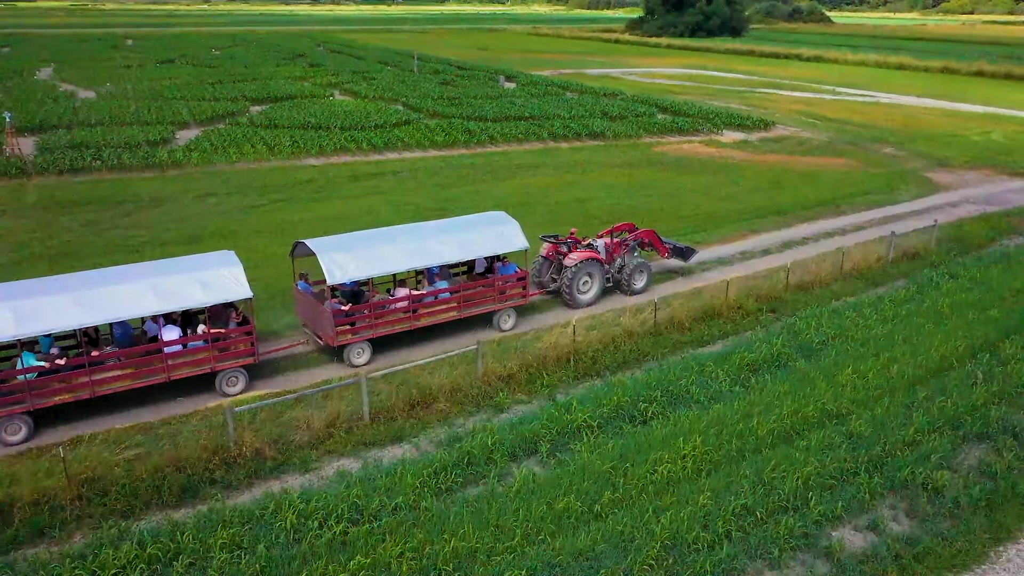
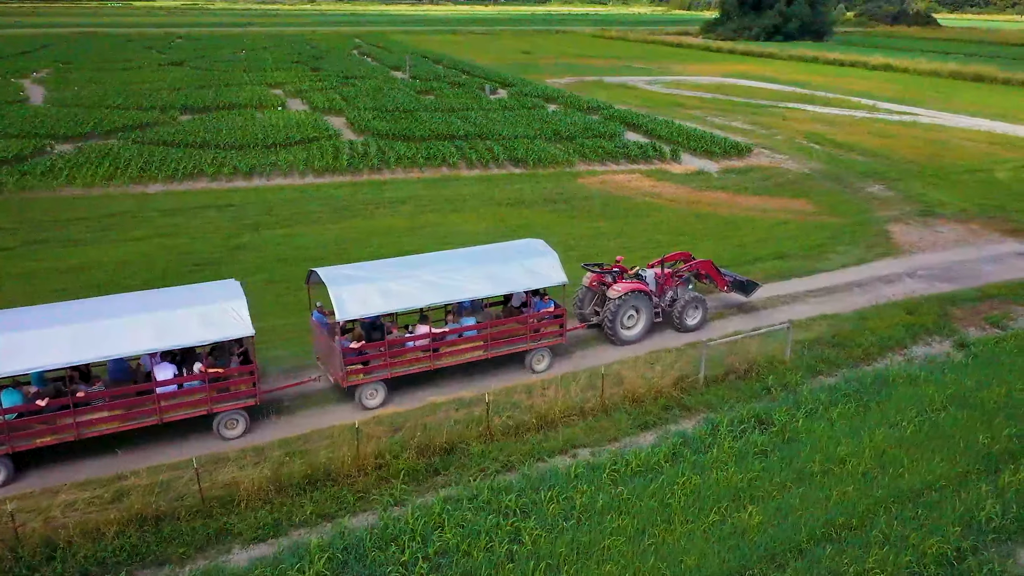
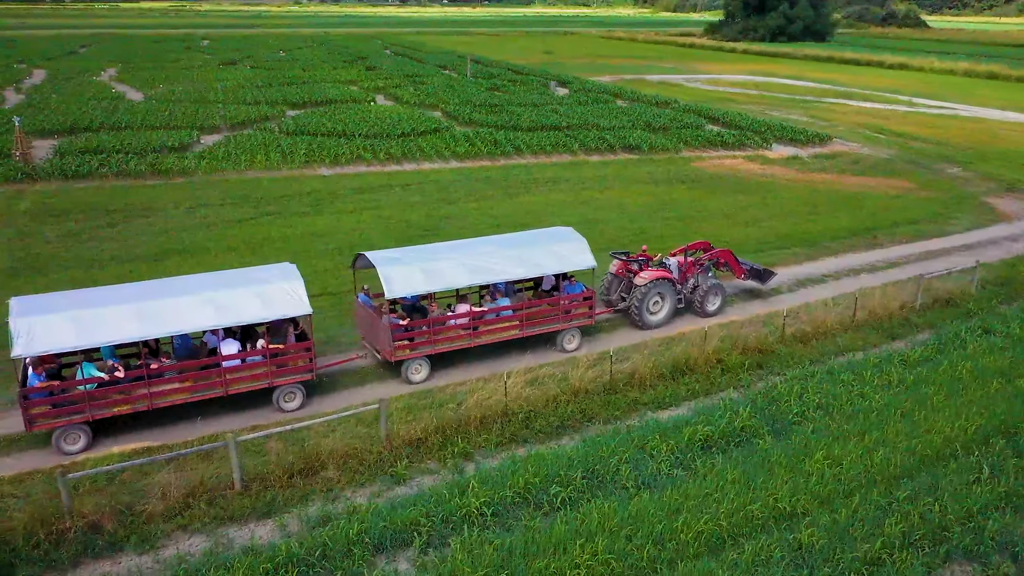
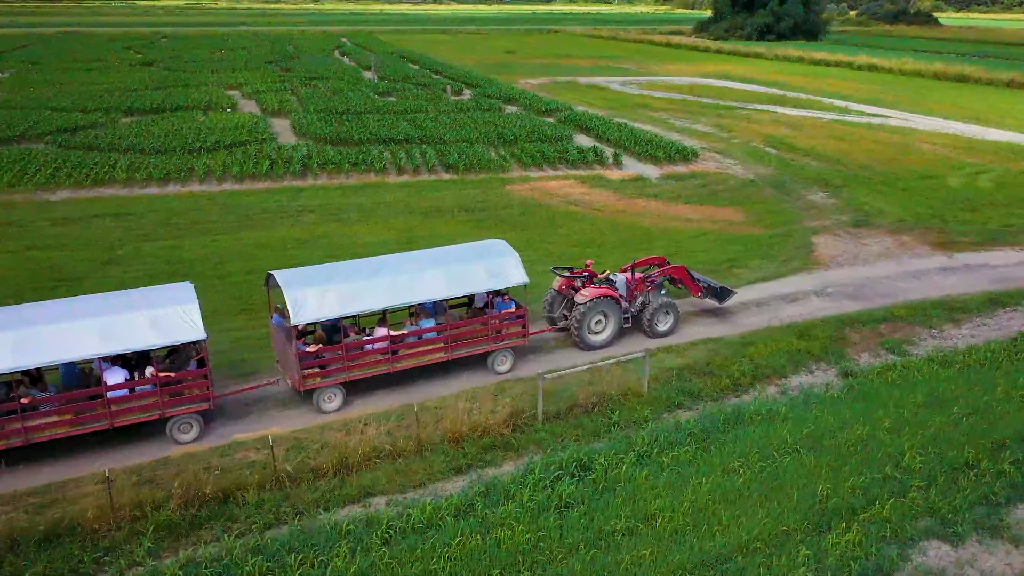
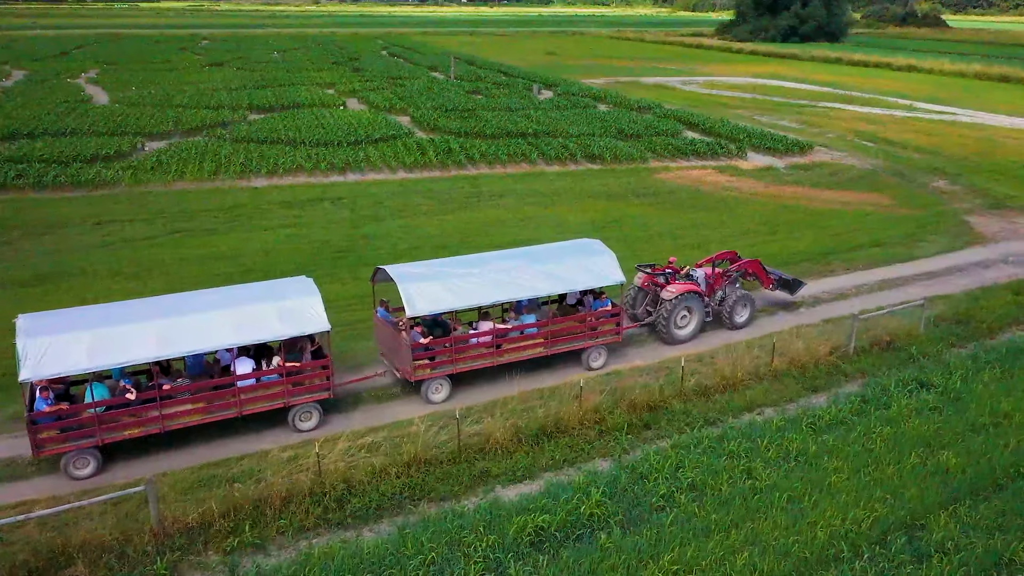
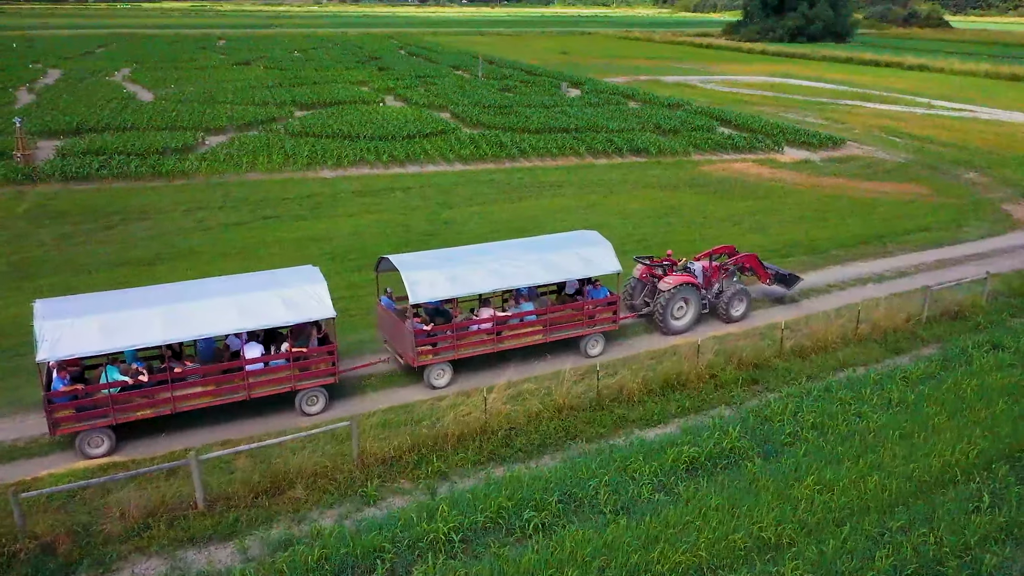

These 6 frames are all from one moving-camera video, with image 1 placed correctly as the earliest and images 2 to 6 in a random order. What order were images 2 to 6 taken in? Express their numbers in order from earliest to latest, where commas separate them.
3, 6, 5, 2, 4
